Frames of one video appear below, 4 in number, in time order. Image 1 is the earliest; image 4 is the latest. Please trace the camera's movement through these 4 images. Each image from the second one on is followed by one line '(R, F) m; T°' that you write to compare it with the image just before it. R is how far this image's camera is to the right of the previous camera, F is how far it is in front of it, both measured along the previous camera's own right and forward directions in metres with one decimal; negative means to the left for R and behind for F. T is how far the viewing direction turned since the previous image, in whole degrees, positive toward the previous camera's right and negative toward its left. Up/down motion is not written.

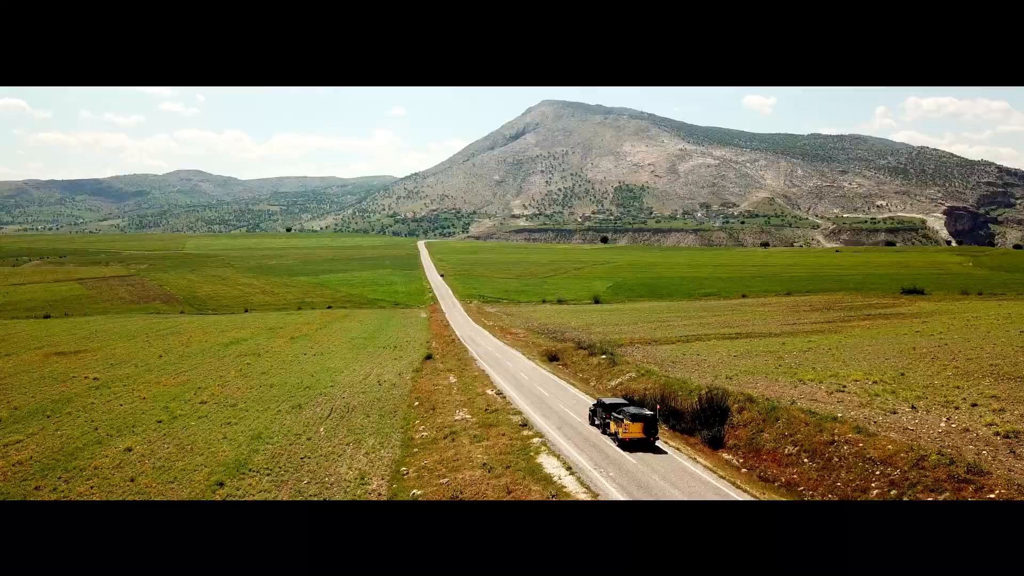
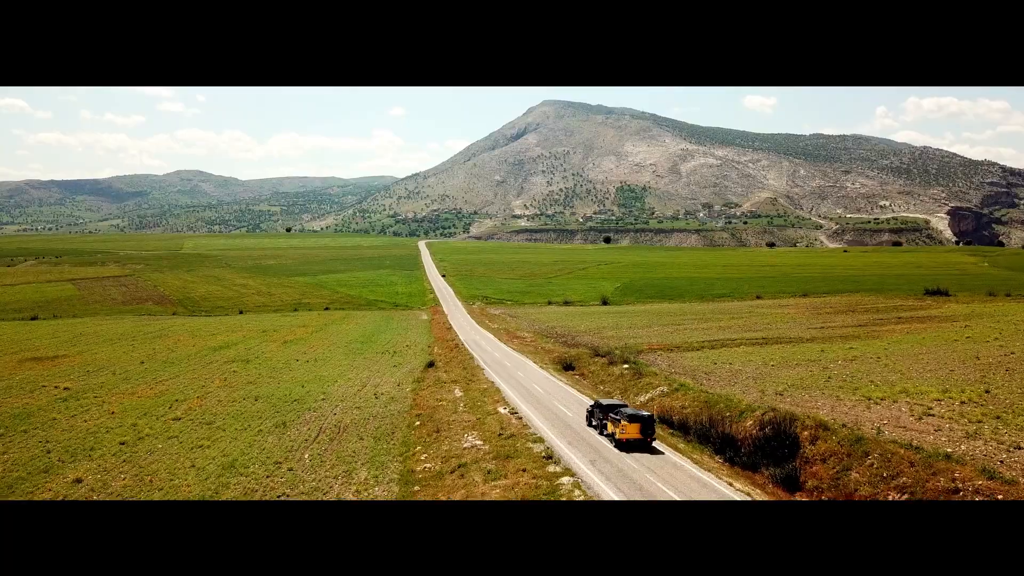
(-0.4, +2.3) m; 0°
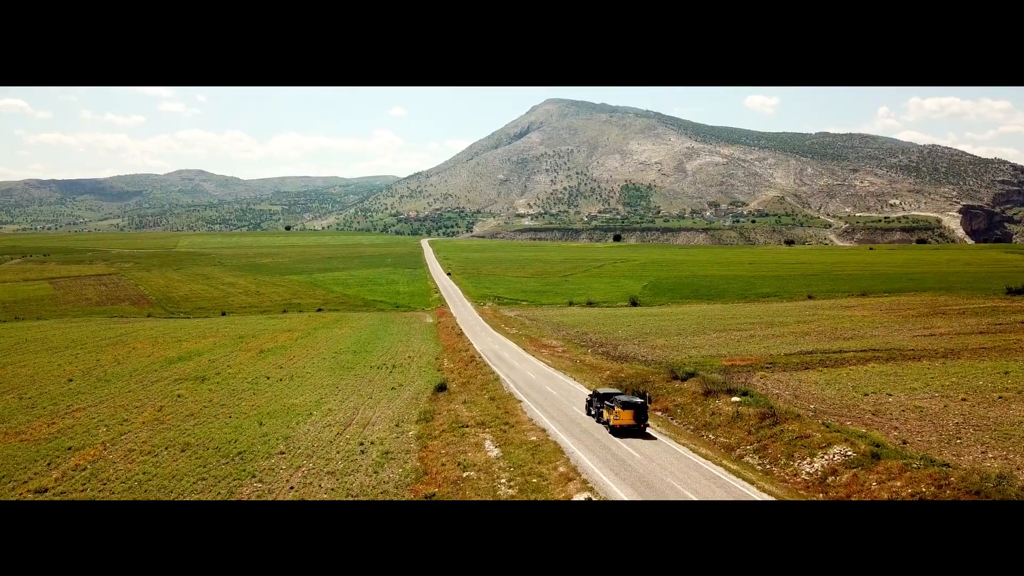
(-1.3, +6.6) m; 0°
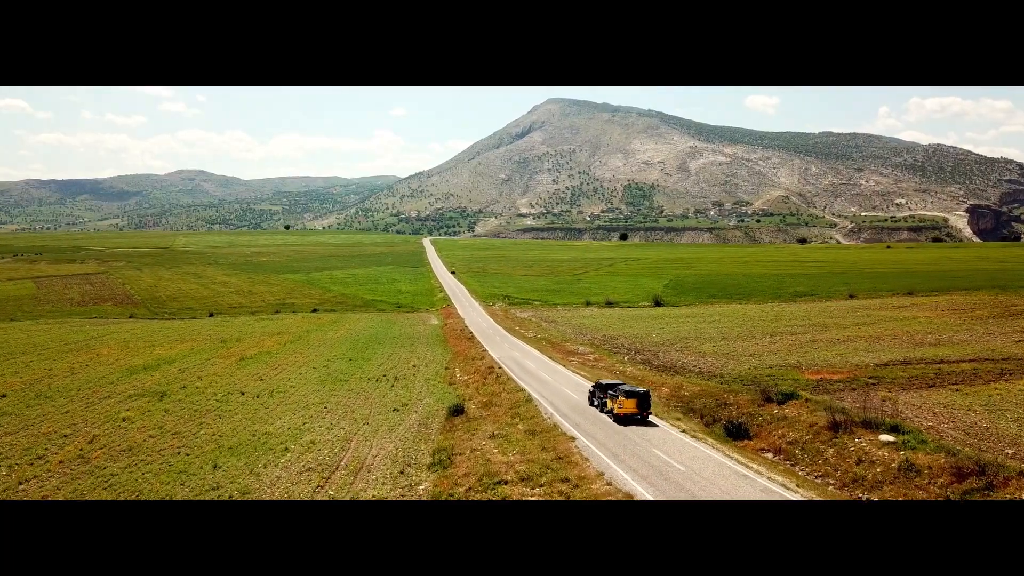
(-0.9, +4.1) m; 0°
